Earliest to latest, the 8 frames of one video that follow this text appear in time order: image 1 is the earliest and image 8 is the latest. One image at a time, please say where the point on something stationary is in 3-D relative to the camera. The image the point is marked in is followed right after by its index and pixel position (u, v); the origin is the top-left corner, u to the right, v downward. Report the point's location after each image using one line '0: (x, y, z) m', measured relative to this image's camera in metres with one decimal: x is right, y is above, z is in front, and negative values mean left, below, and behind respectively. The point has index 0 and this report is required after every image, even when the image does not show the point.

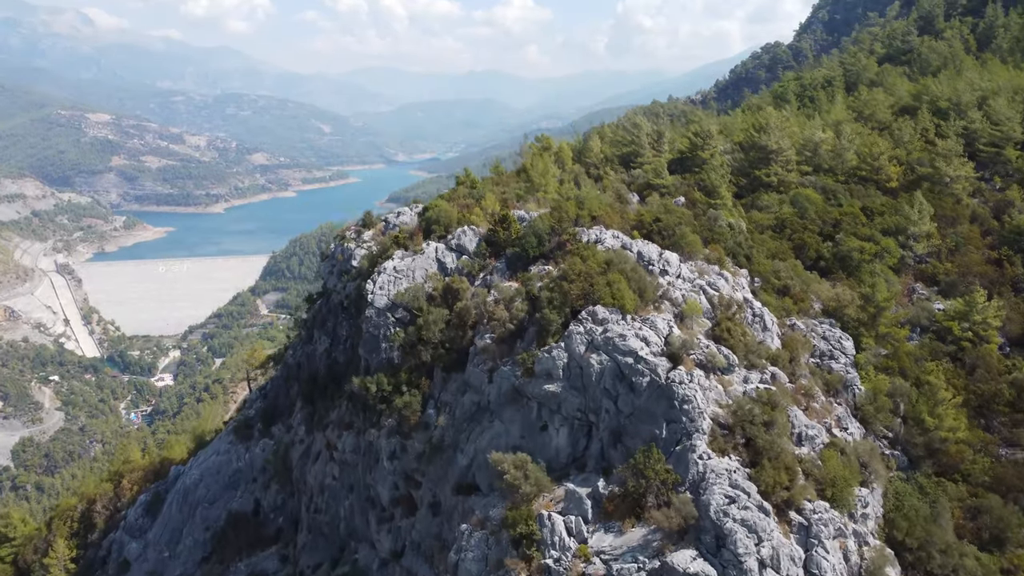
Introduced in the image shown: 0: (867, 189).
0: (+12.3, +3.3, +20.4) m
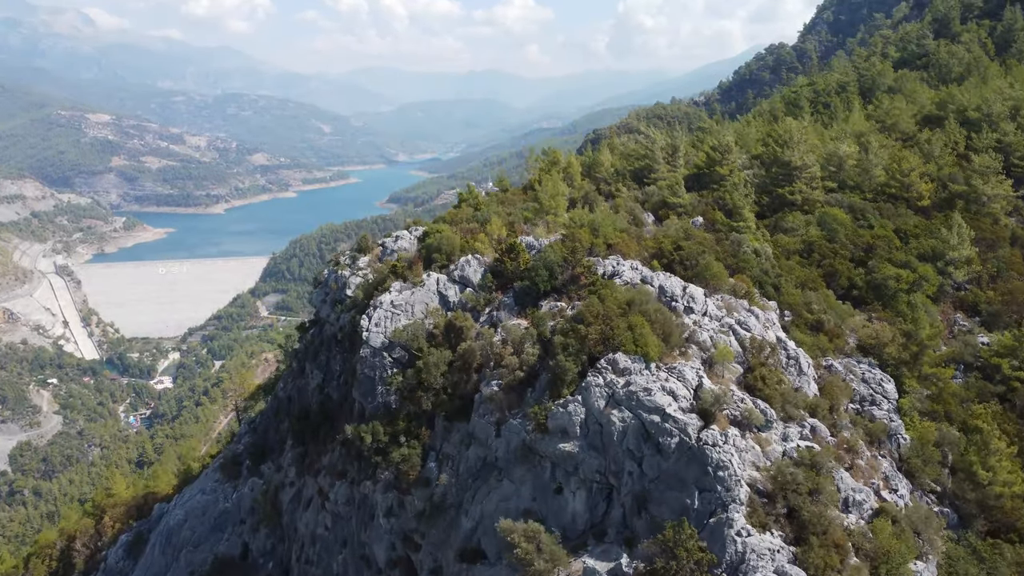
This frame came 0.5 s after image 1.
0: (+12.5, +2.5, +19.2) m
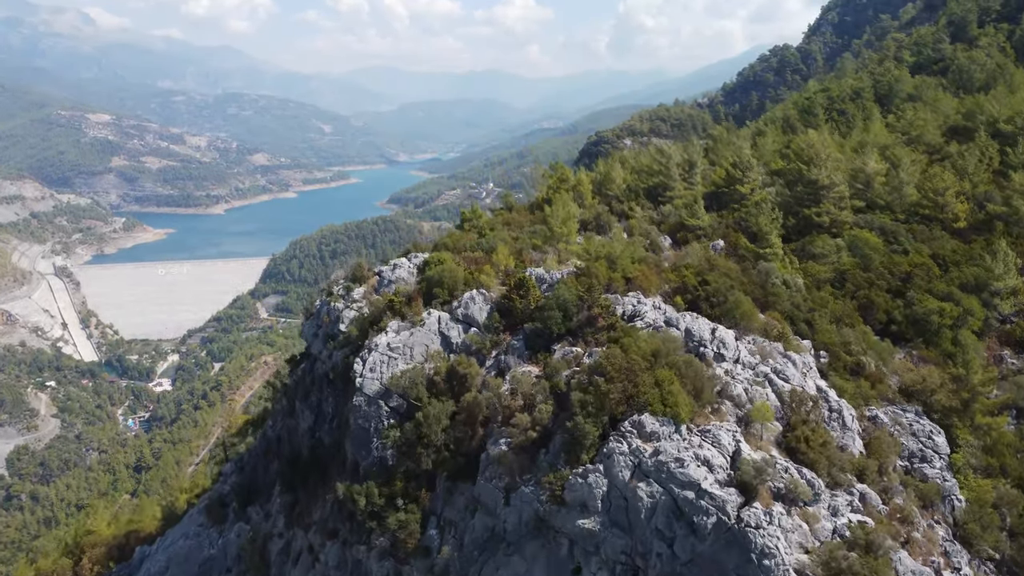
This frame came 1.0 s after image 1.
0: (+12.7, +1.7, +17.9) m
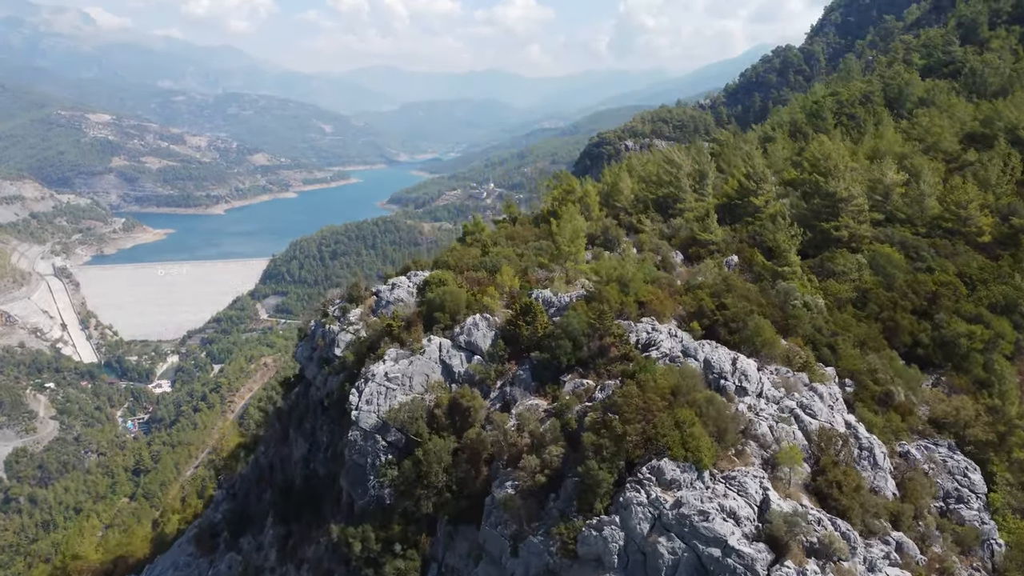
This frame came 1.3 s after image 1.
0: (+12.8, +1.2, +17.2) m
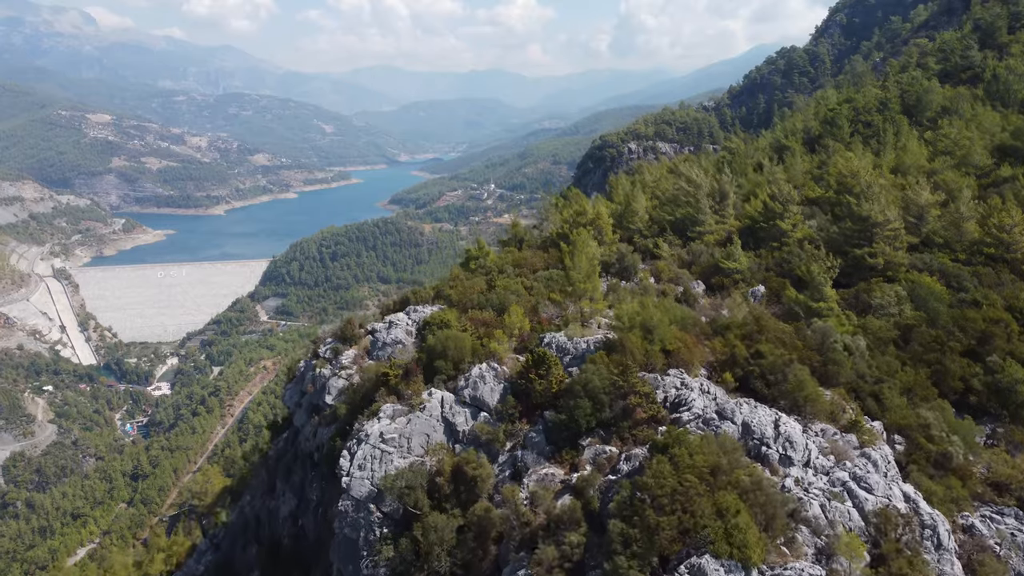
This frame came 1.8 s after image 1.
0: (+13.0, +0.4, +15.9) m
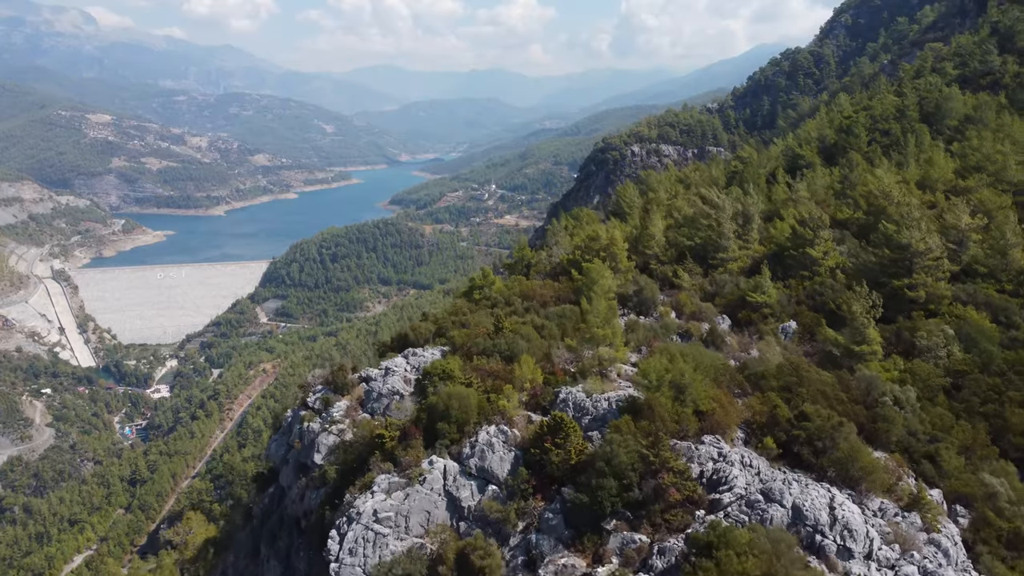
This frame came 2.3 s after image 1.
0: (+13.1, -0.4, +14.7) m
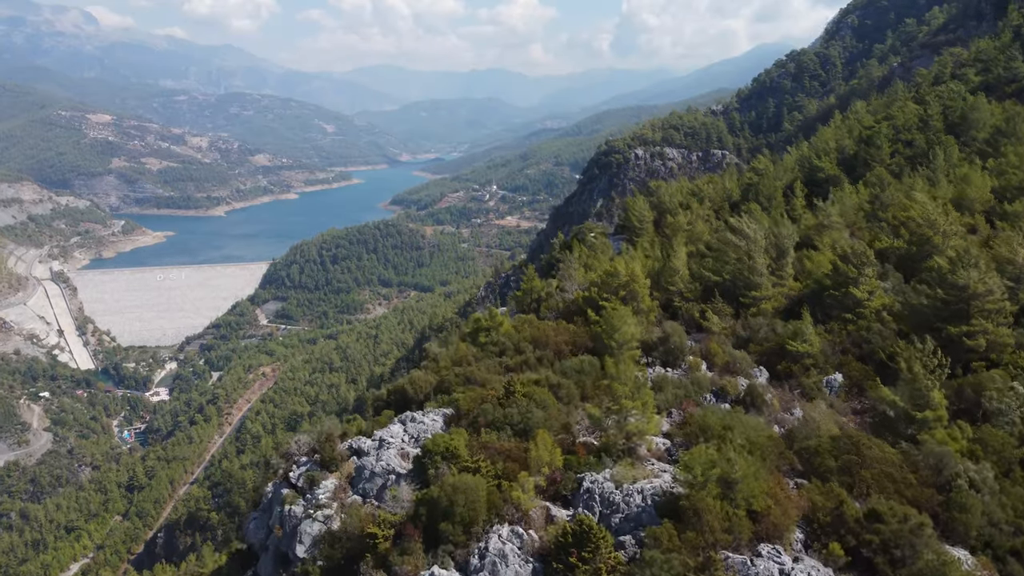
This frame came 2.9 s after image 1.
0: (+13.4, -1.4, +13.2) m
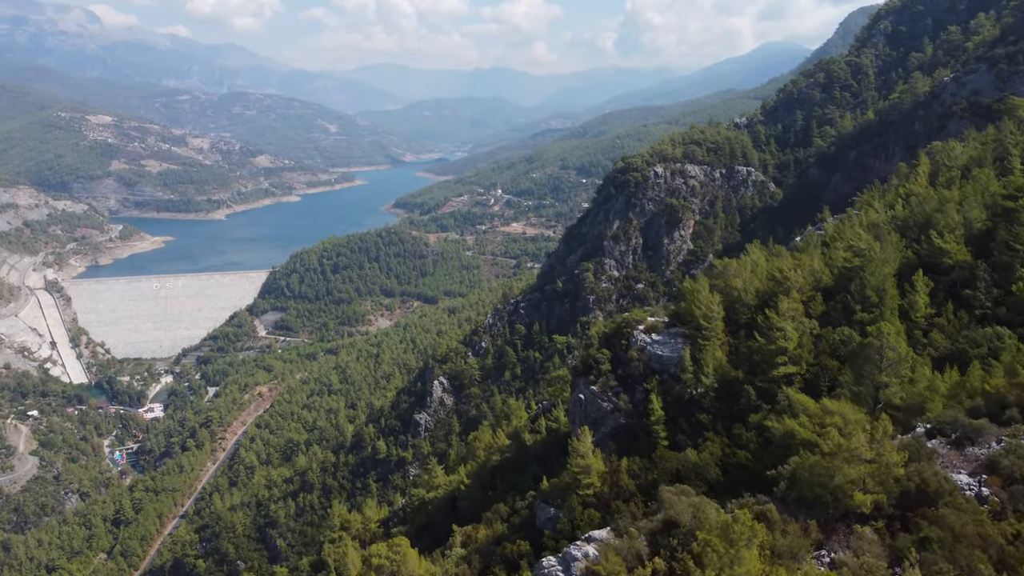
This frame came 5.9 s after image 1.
0: (+14.4, -6.2, +5.8) m
